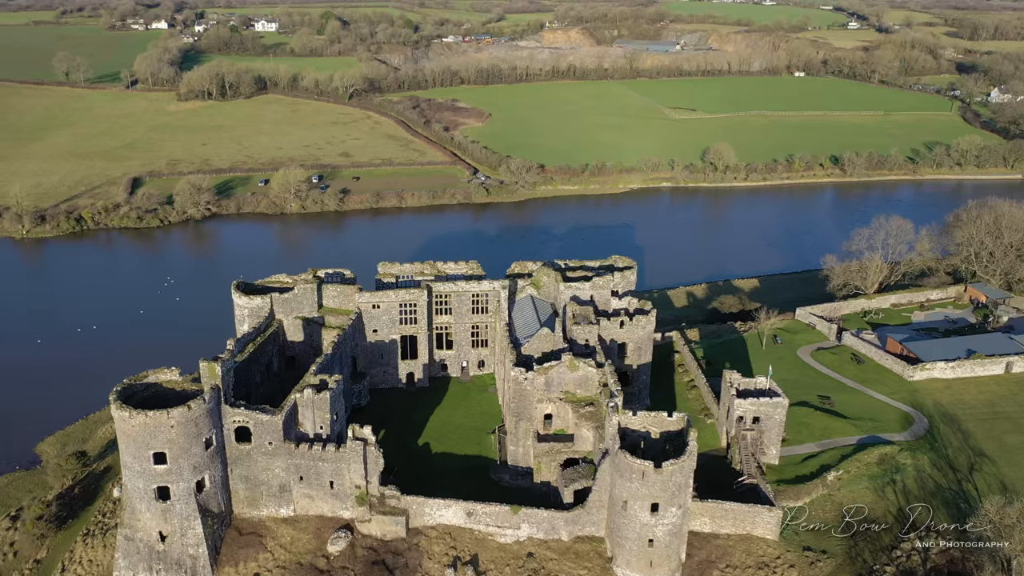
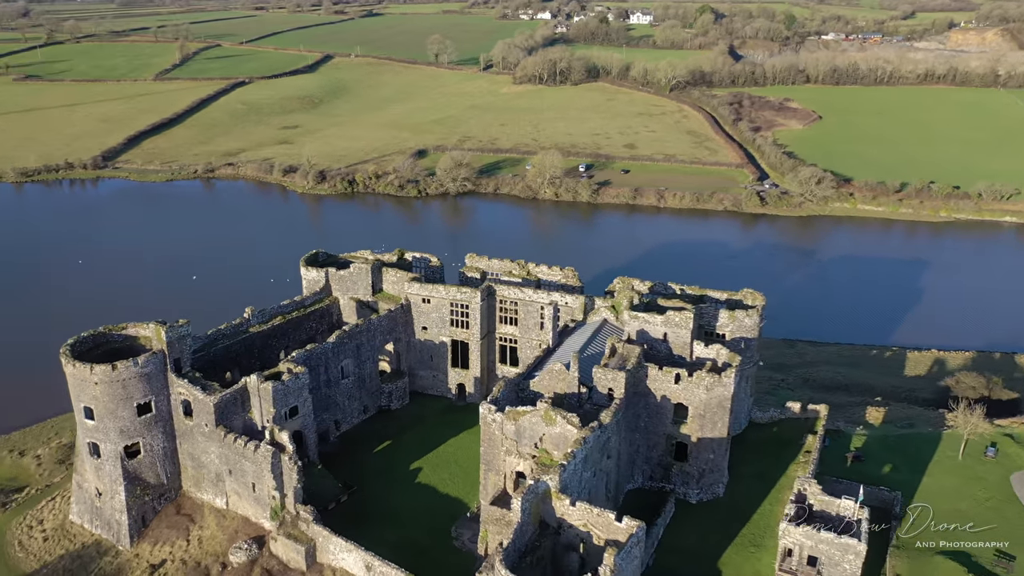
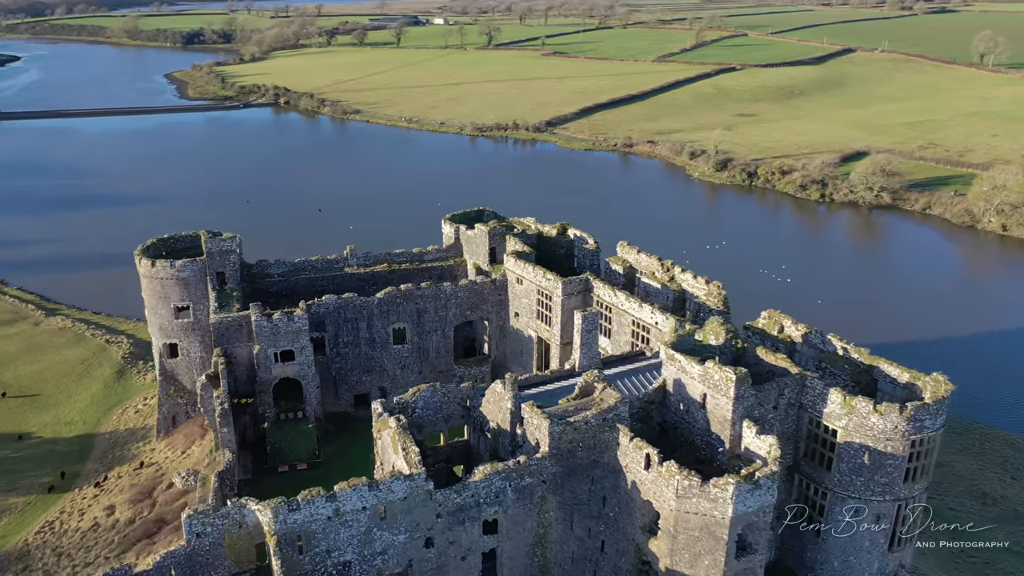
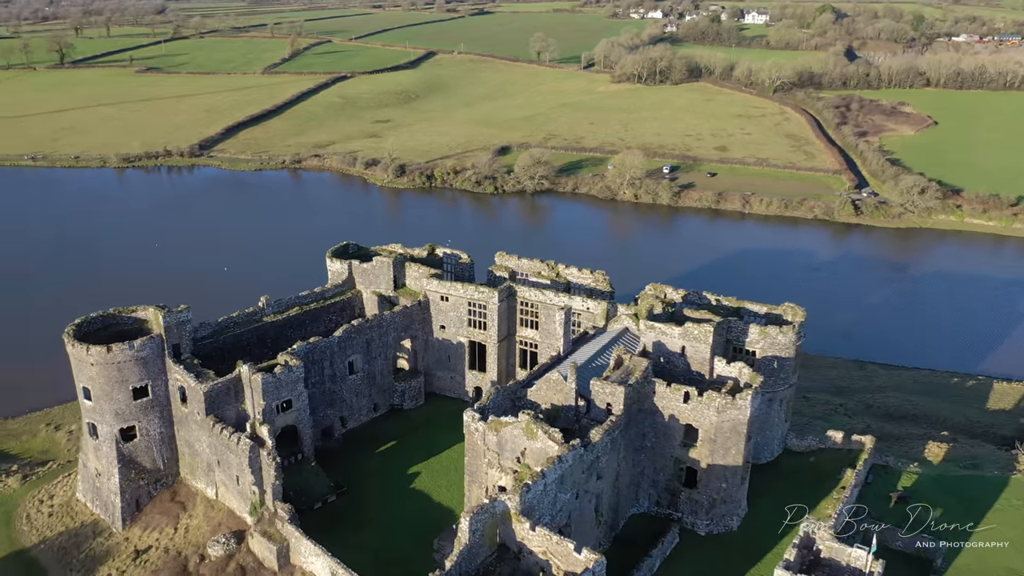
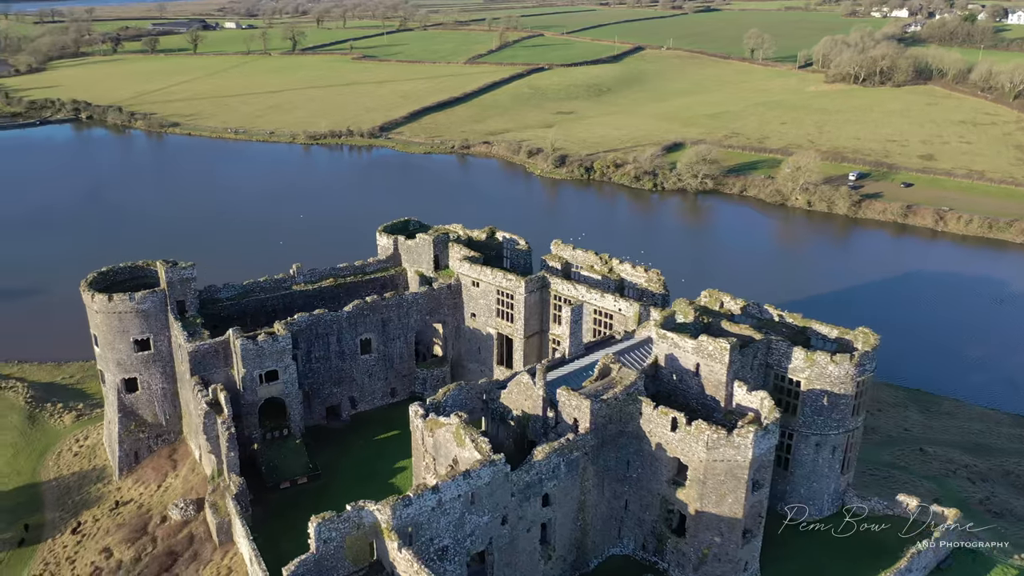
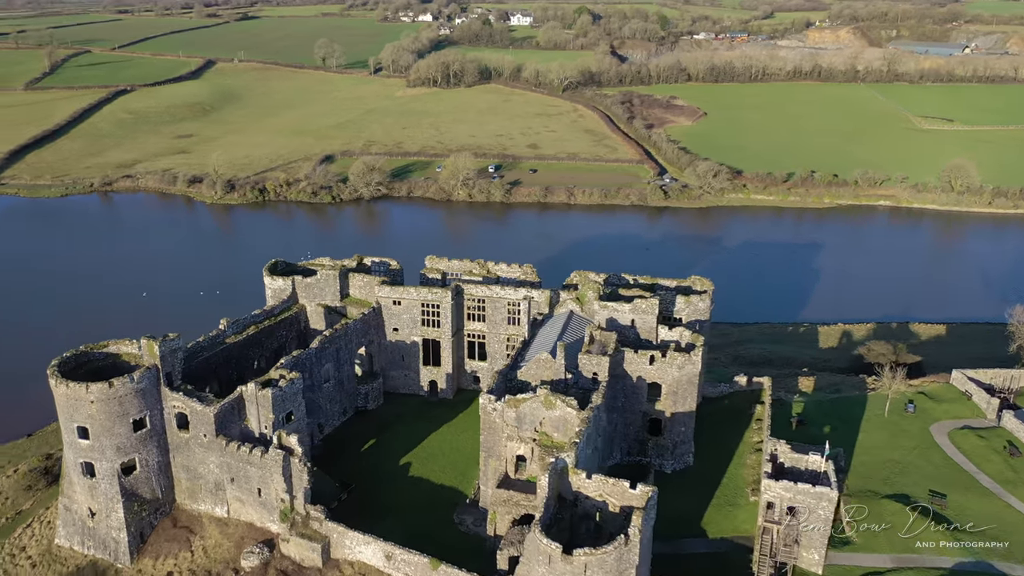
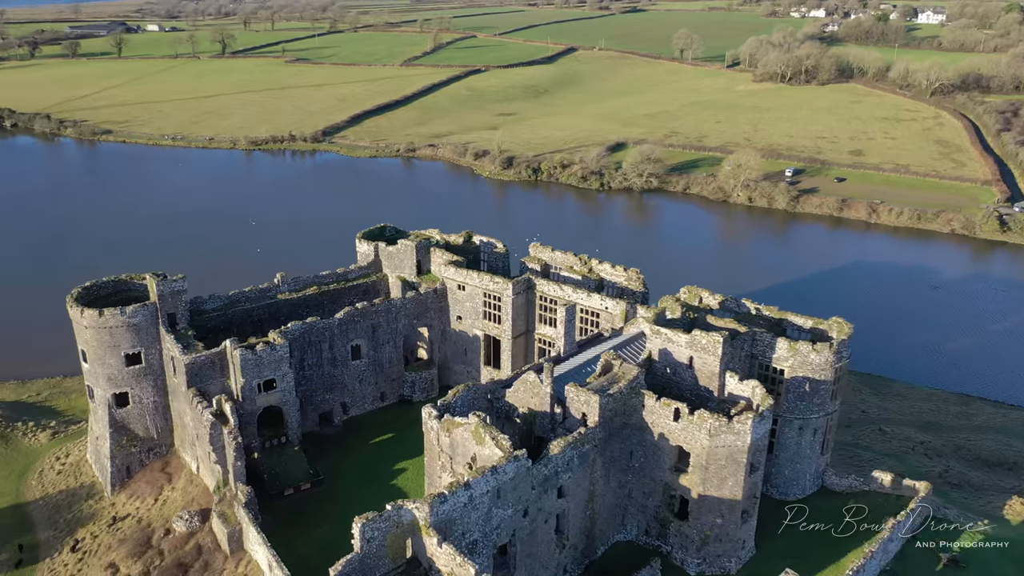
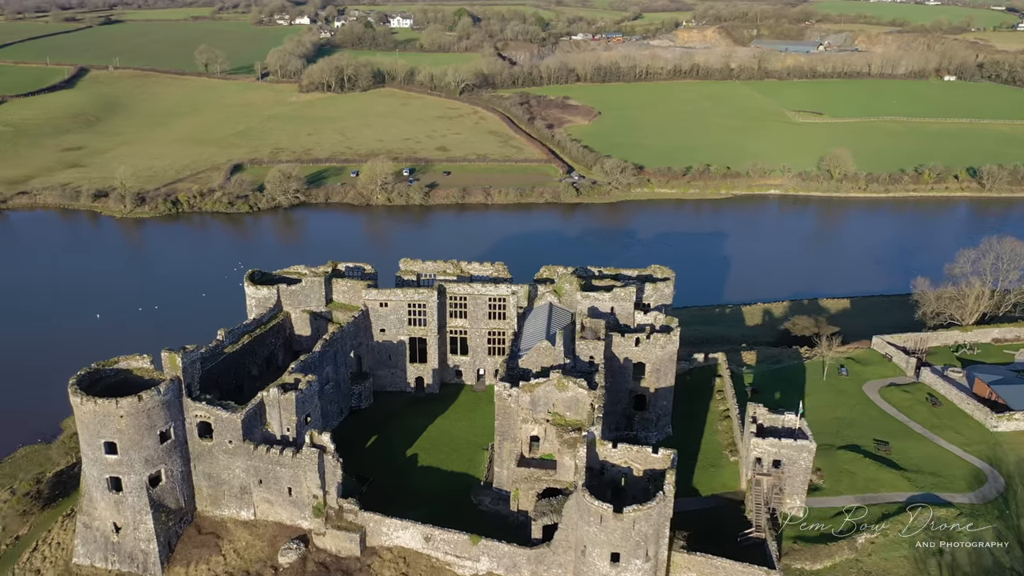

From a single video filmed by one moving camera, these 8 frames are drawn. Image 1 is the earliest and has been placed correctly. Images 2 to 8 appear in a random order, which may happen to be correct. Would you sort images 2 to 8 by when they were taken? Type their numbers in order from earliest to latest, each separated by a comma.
8, 6, 2, 4, 7, 5, 3
